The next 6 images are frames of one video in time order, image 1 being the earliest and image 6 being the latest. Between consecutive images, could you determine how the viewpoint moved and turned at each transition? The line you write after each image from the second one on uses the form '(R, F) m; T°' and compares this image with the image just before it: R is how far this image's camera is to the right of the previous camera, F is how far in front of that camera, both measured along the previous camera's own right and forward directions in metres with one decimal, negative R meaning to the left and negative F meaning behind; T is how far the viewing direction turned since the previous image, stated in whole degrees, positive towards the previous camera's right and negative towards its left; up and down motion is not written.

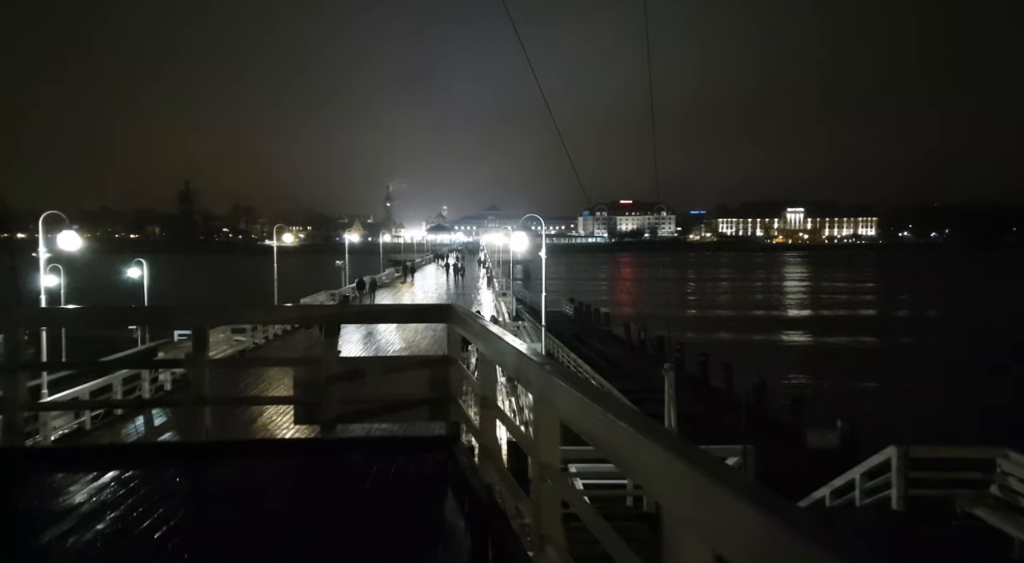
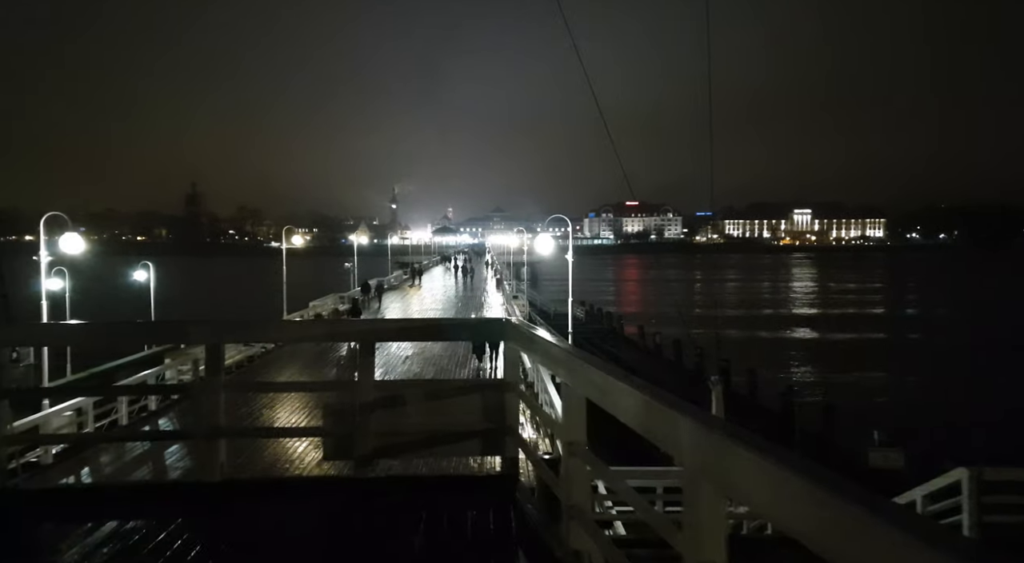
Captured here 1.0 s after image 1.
(-0.2, +0.4) m; 0°
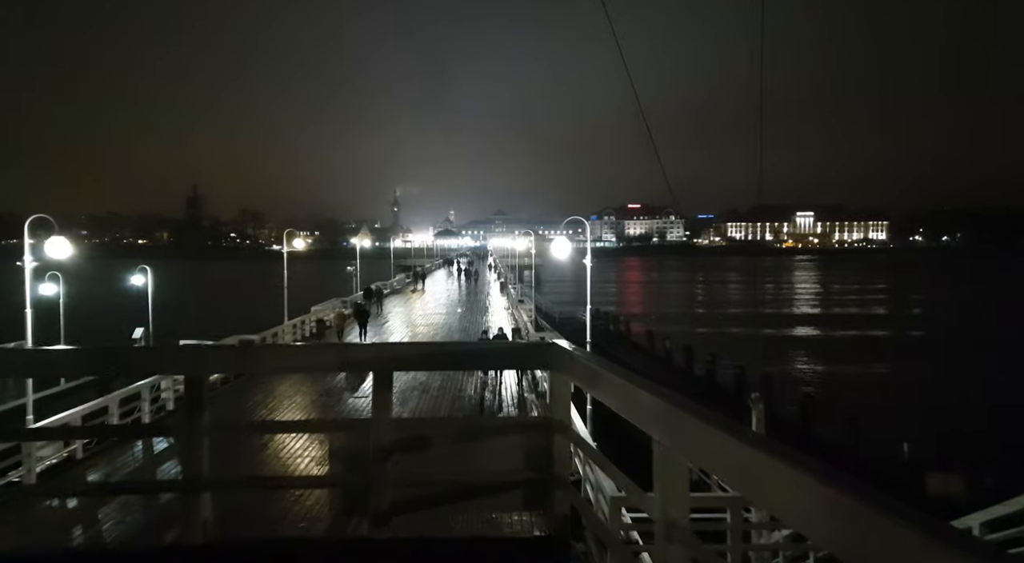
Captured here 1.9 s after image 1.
(-0.1, +0.5) m; 0°
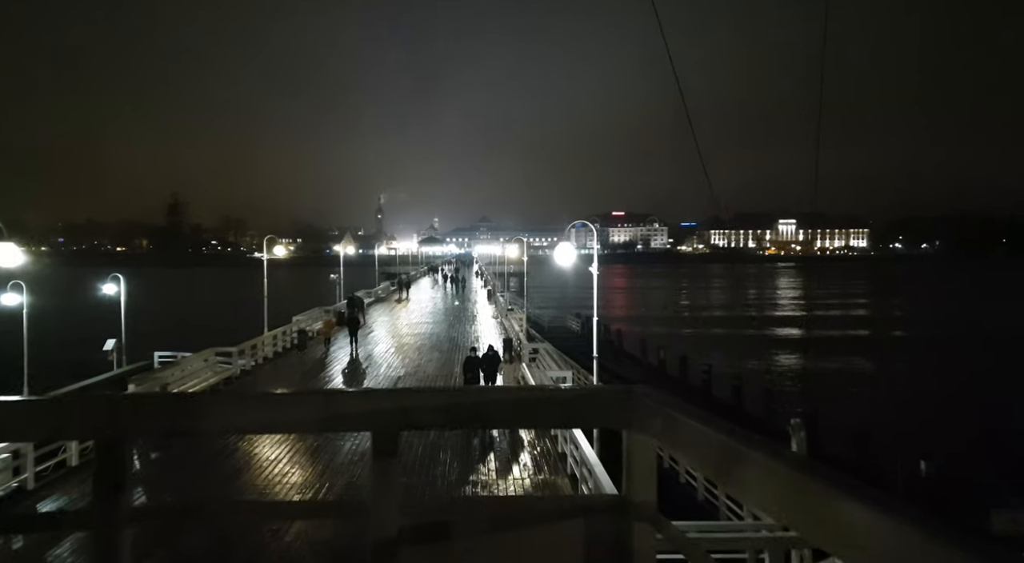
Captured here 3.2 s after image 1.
(-0.2, +0.6) m; +1°
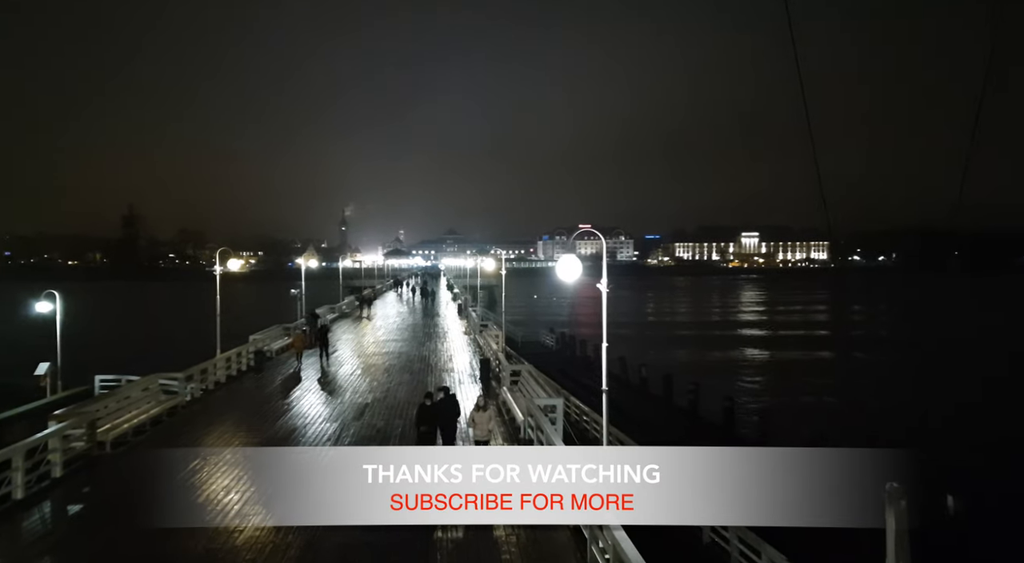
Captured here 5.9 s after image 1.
(-0.2, +1.1) m; +3°
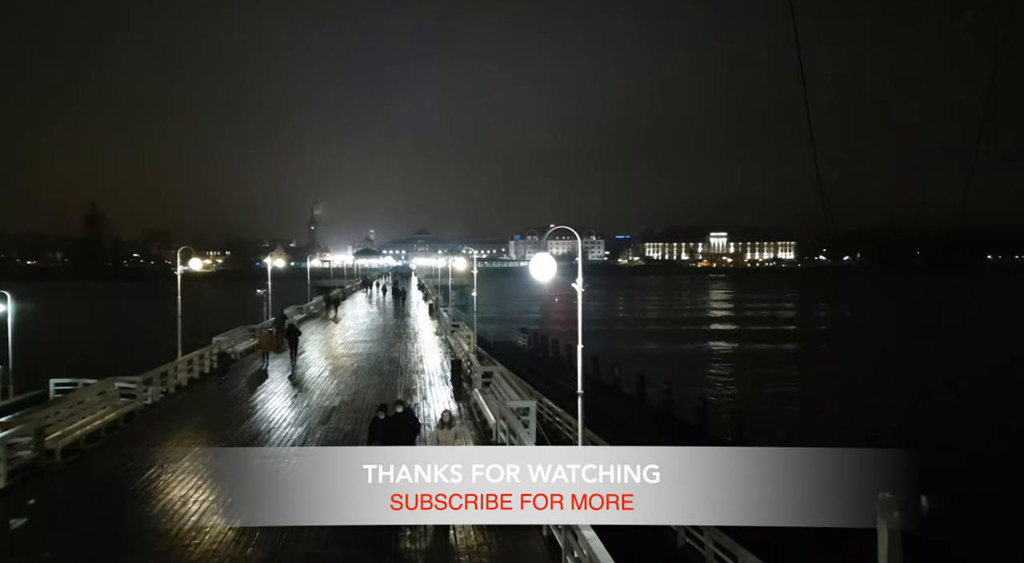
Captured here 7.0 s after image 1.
(0.0, +0.2) m; +2°
